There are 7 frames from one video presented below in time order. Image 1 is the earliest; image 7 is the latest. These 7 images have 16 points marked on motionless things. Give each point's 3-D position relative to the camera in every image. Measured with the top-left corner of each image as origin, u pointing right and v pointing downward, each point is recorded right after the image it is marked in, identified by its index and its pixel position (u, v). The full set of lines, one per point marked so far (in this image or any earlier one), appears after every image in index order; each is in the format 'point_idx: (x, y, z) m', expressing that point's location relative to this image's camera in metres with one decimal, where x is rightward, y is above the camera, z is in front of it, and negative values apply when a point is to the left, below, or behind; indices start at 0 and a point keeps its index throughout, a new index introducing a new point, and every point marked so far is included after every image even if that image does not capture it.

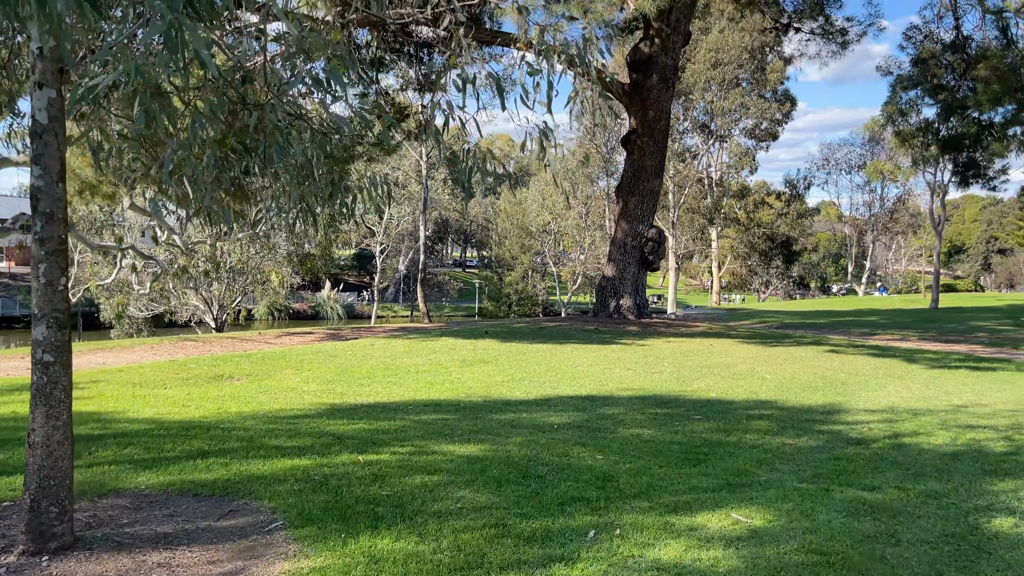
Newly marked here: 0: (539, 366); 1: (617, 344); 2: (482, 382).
0: (+0.3, -0.9, +9.4) m
1: (+1.5, -0.8, +11.6) m
2: (-0.3, -1.0, +8.3) m
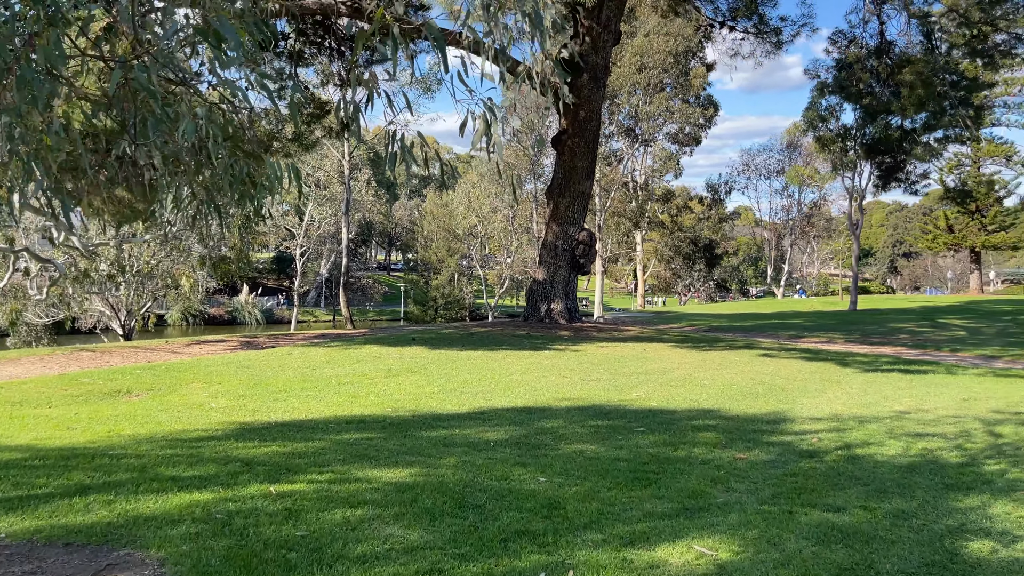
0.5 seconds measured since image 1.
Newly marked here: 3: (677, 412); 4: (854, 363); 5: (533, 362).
0: (-0.5, -1.0, +8.9) m
1: (+0.5, -0.9, +11.2) m
2: (-1.0, -1.0, +7.8) m
3: (+1.4, -1.1, +6.9) m
4: (+4.5, -1.0, +10.6) m
5: (+0.3, -0.9, +9.9) m
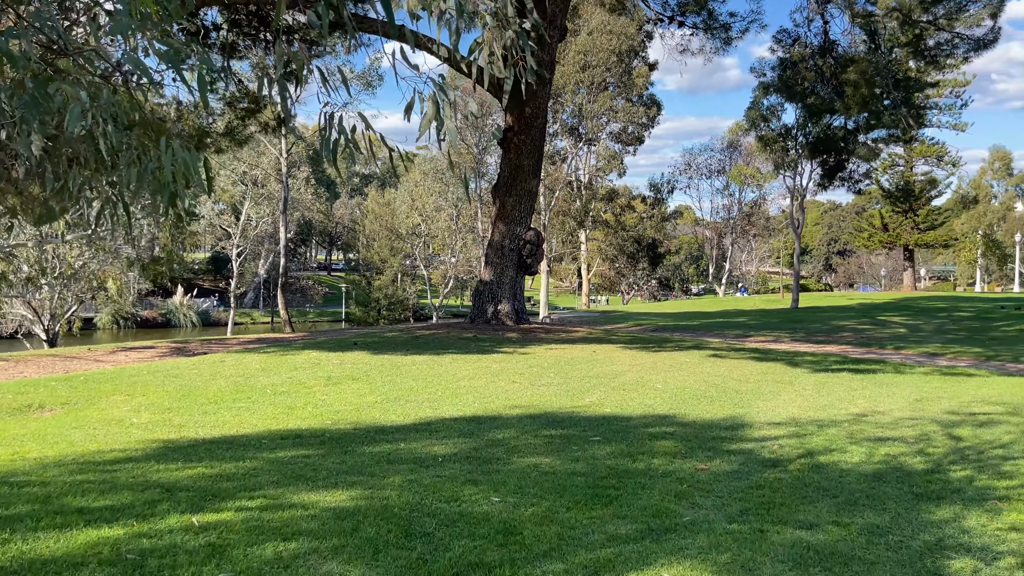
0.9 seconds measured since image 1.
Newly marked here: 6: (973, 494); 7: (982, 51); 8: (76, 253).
0: (-1.0, -1.0, +8.5) m
1: (-0.2, -0.9, +10.9) m
2: (-1.5, -1.0, +7.3) m
3: (+1.0, -1.1, +6.7) m
4: (+3.8, -1.0, +10.5) m
5: (-0.4, -0.9, +9.6) m
6: (+2.6, -1.2, +4.5) m
7: (+7.0, +3.5, +12.0) m
8: (-10.5, +0.8, +19.5) m
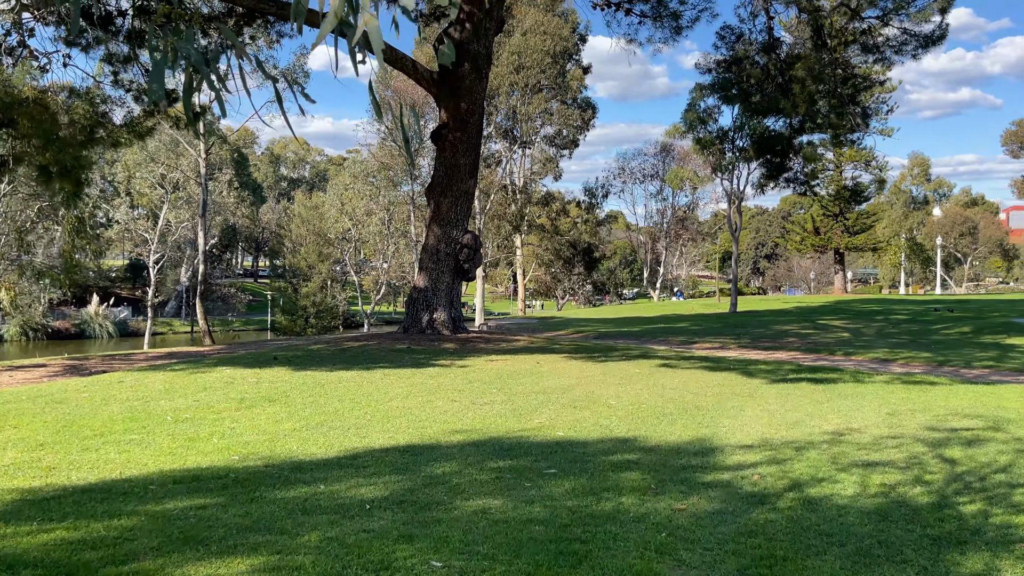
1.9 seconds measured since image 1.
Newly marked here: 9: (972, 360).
0: (-1.6, -1.1, +7.5) m
1: (-1.0, -1.0, +10.0) m
2: (-2.0, -1.1, +6.3) m
3: (+0.6, -1.1, +5.9) m
4: (+3.1, -1.0, +9.9) m
5: (-1.0, -1.0, +8.7) m
6: (+2.3, -1.2, +3.8) m
7: (+6.1, +3.5, +11.7) m
8: (-12.0, +0.6, +17.7) m
9: (+6.7, -1.1, +11.7) m
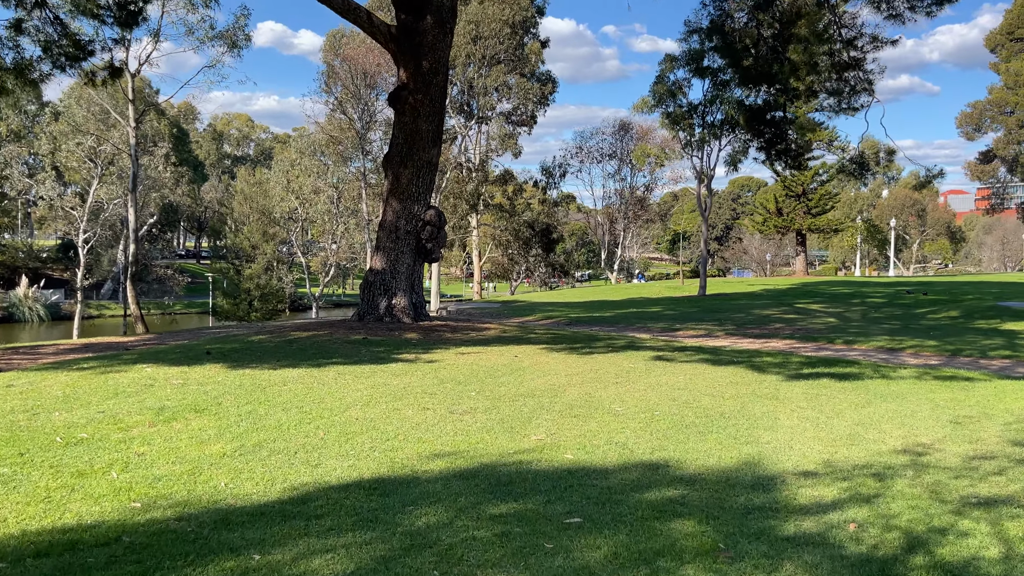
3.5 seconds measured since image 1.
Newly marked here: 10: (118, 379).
0: (-1.7, -0.9, +6.1) m
1: (-1.2, -0.8, +8.6) m
2: (-2.0, -1.0, +4.9) m
3: (+0.6, -1.0, +4.6) m
4: (+2.8, -0.9, +8.8) m
5: (-1.2, -0.9, +7.2) m
6: (+2.4, -1.1, +2.6) m
7: (+5.7, +3.7, +10.6) m
8: (-12.7, +1.0, +15.6) m
9: (+6.3, -0.8, +10.7) m
10: (-3.6, -0.8, +7.5) m
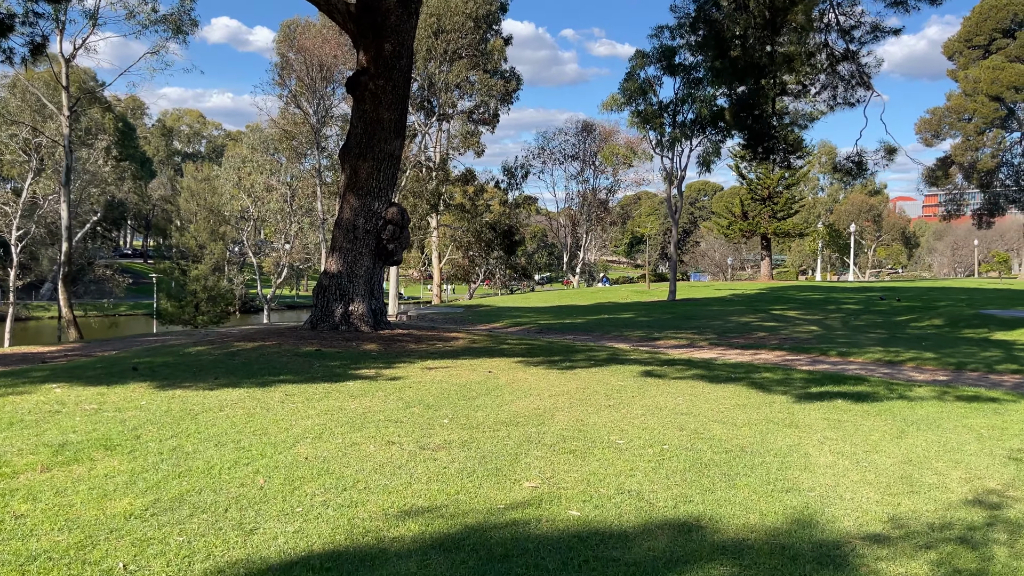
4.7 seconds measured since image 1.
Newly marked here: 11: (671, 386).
0: (-1.8, -1.0, +4.9) m
1: (-1.5, -0.9, +7.5) m
2: (-2.0, -1.1, +3.7) m
3: (+0.5, -1.1, +3.6) m
4: (+2.5, -0.9, +7.9) m
5: (-1.4, -0.9, +6.1) m
6: (+2.5, -1.2, +1.7) m
7: (+5.4, +3.6, +9.9) m
8: (-13.3, +0.9, +13.8) m
9: (+6.0, -0.9, +10.0) m
10: (-3.8, -0.9, +6.2) m
11: (+1.5, -0.9, +7.6) m
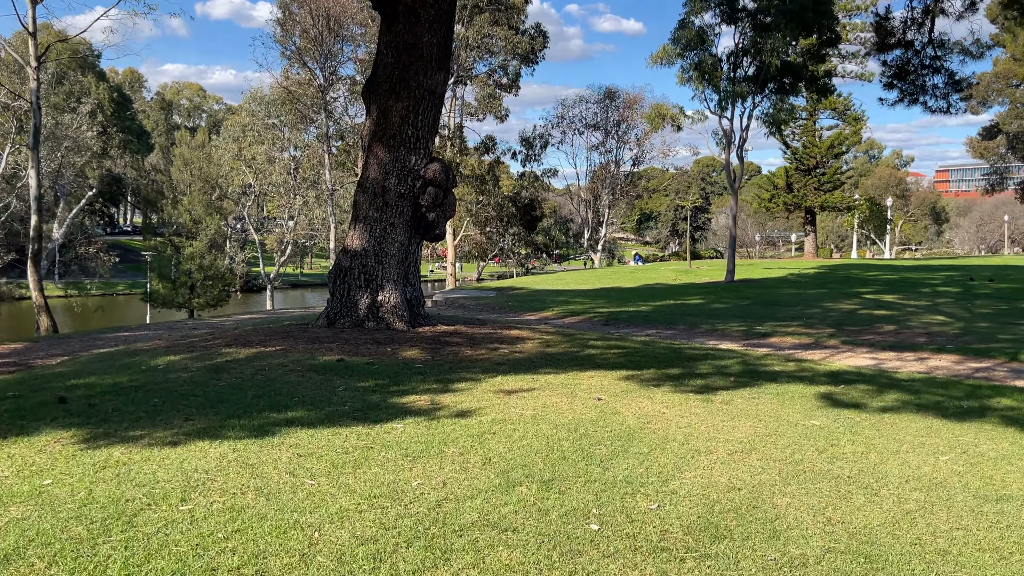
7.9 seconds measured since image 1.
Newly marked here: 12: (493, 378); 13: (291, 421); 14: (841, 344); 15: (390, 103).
0: (-1.0, -1.0, +2.2) m
1: (-0.6, -0.8, +4.7) m
2: (-1.2, -1.1, +1.0) m
3: (+1.4, -1.1, +0.9) m
4: (+3.4, -0.9, +5.1) m
5: (-0.5, -0.9, +3.4) m
6: (+3.3, -1.3, -1.0) m
7: (+6.2, +3.7, +7.0) m
8: (-12.5, +1.2, +11.1) m
9: (+6.8, -0.8, +7.3) m
10: (-3.0, -0.8, +3.5) m
11: (+2.3, -0.8, +4.8) m
12: (-0.2, -0.7, +6.1) m
13: (-1.3, -0.8, +4.8) m
14: (+3.7, -0.6, +9.1) m
15: (-1.2, +1.9, +8.1) m
